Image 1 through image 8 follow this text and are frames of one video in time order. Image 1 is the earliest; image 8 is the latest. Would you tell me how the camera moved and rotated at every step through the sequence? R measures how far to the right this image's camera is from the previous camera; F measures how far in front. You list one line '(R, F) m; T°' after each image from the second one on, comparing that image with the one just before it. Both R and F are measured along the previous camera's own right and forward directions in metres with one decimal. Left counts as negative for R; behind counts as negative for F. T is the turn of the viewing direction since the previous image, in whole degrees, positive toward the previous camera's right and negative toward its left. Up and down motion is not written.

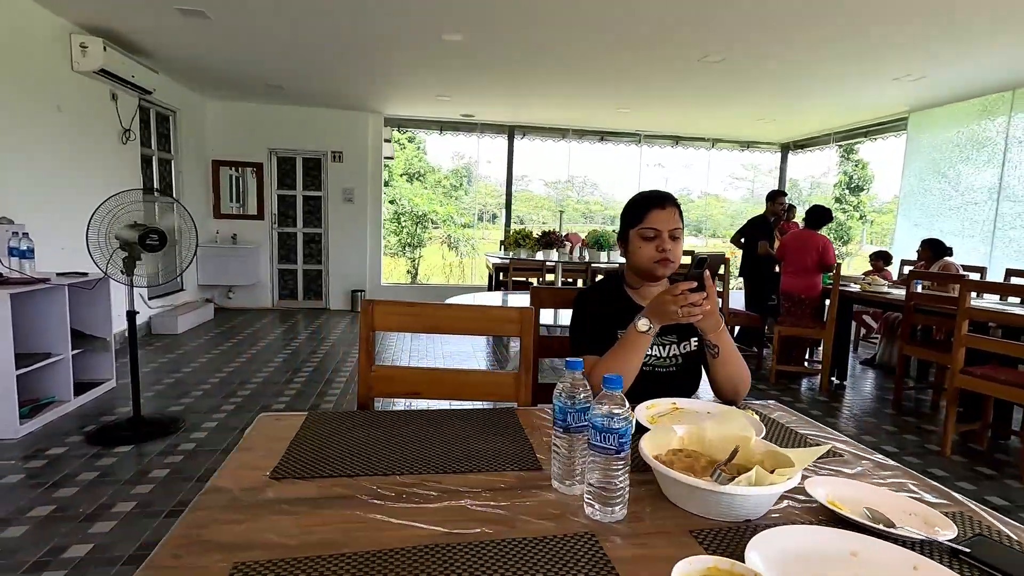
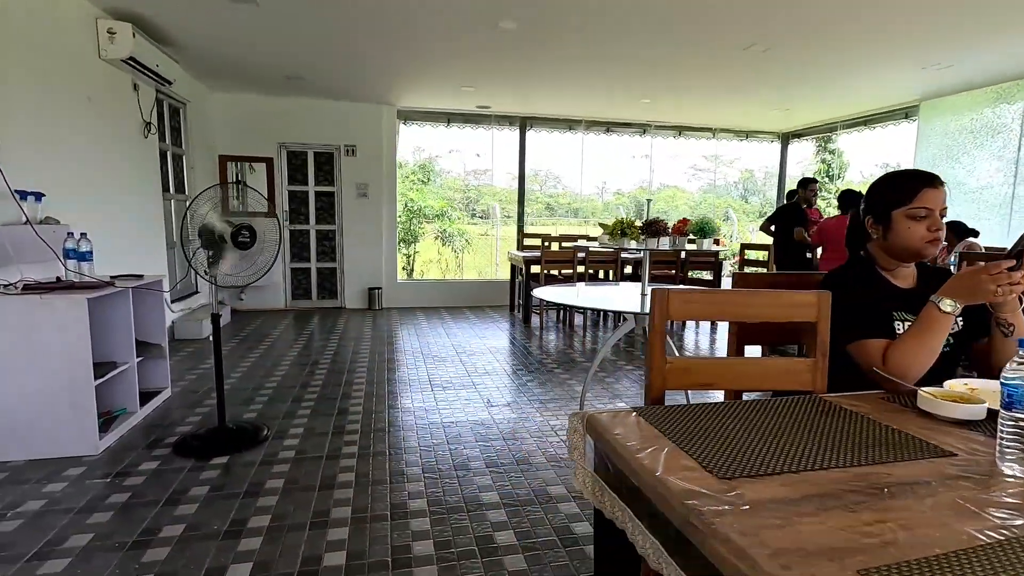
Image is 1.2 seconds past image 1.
(-0.6, +0.1) m; +4°
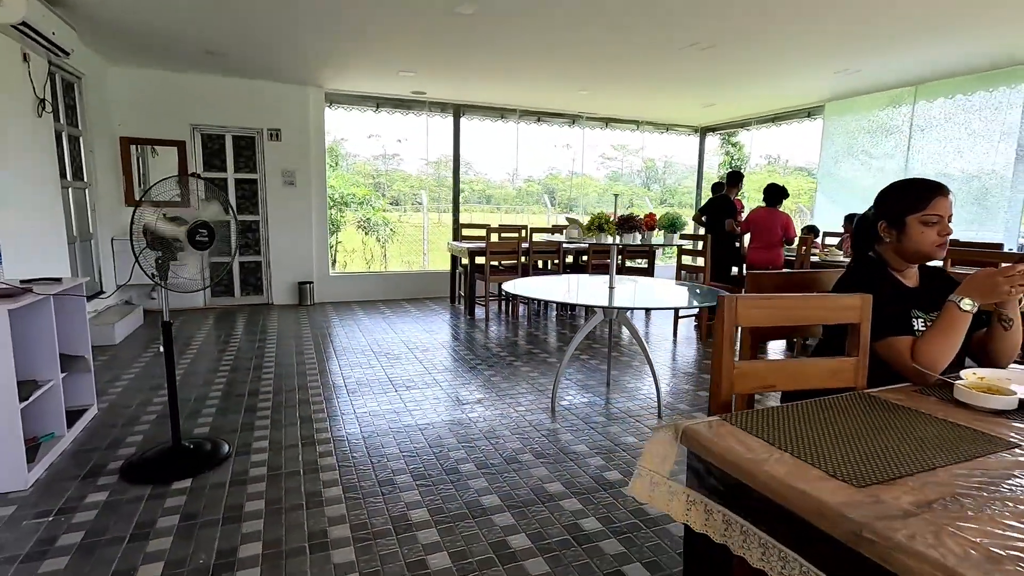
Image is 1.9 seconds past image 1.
(-0.3, +0.1) m; +9°
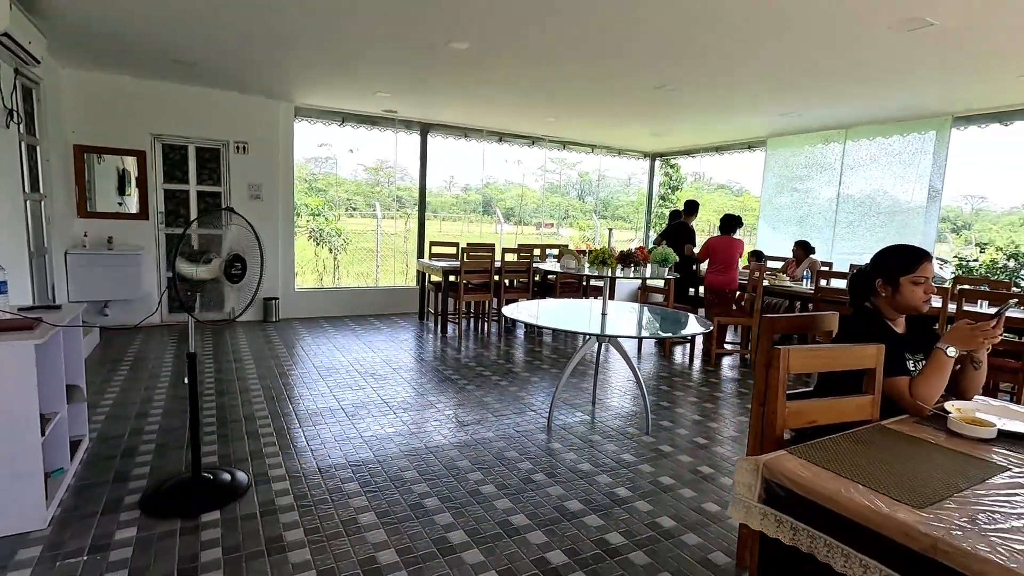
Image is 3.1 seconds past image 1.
(-0.4, -0.1) m; +7°
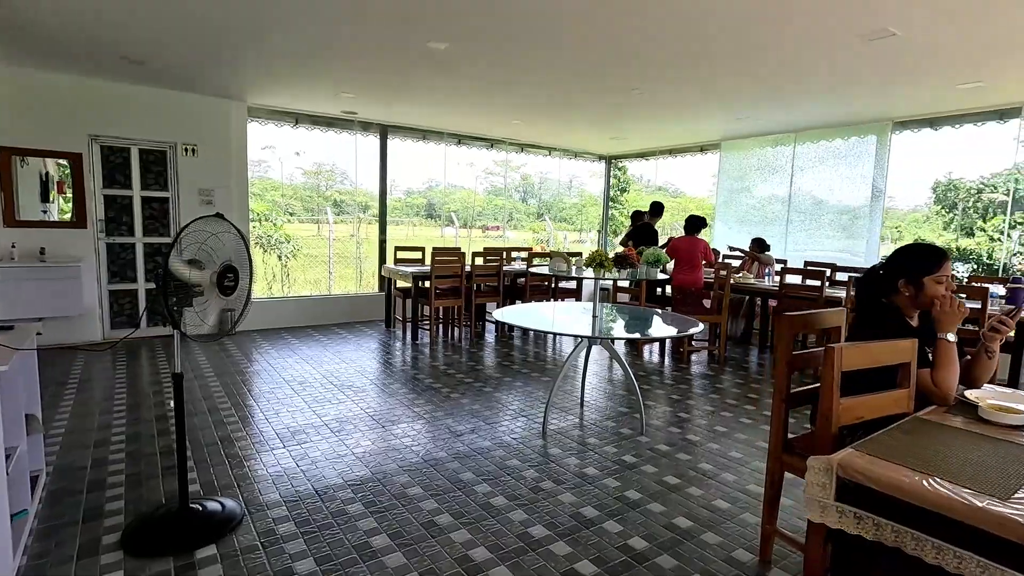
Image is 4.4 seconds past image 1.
(-0.3, +0.1) m; +6°
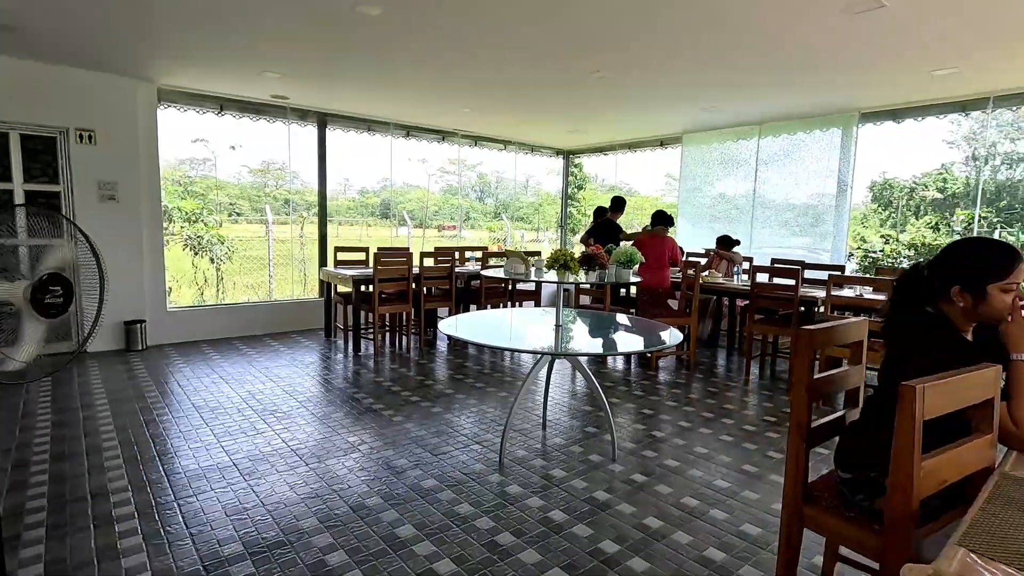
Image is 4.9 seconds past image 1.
(0.0, +0.5) m; +4°
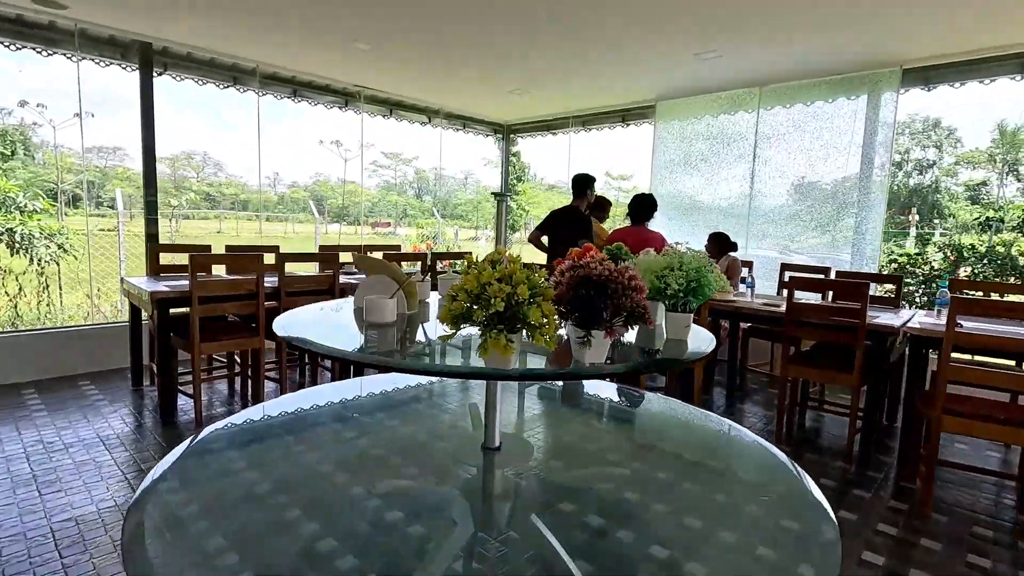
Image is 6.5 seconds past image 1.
(+0.2, +1.6) m; +6°
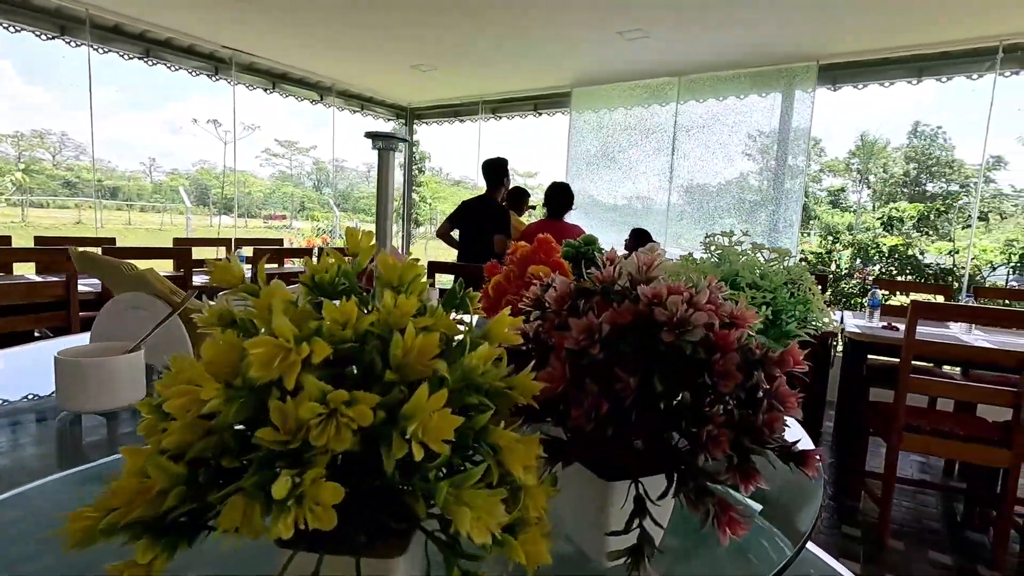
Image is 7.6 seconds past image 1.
(0.0, +0.5) m; +10°
